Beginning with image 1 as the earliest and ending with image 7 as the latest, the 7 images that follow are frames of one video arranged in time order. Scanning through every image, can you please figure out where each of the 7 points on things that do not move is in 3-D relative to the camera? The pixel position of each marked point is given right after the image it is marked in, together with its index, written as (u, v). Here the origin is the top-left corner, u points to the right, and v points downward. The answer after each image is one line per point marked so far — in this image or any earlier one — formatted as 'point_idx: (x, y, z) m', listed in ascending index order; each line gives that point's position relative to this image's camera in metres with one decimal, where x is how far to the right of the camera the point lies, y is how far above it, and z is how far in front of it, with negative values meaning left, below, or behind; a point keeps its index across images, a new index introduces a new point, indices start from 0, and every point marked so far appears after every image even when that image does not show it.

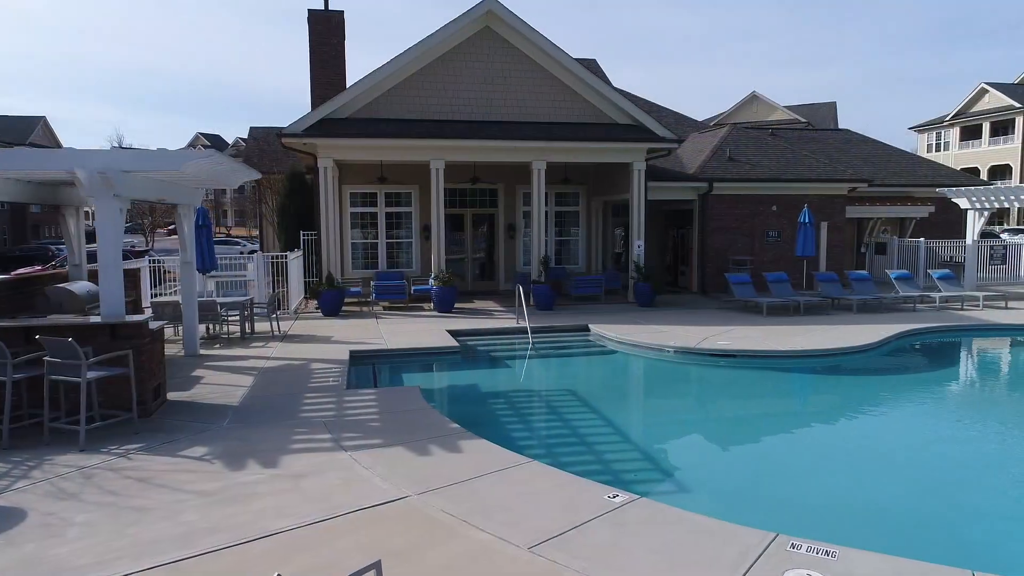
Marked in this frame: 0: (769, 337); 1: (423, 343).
0: (+4.6, -0.9, +12.8) m
1: (-1.5, -0.9, +11.8) m
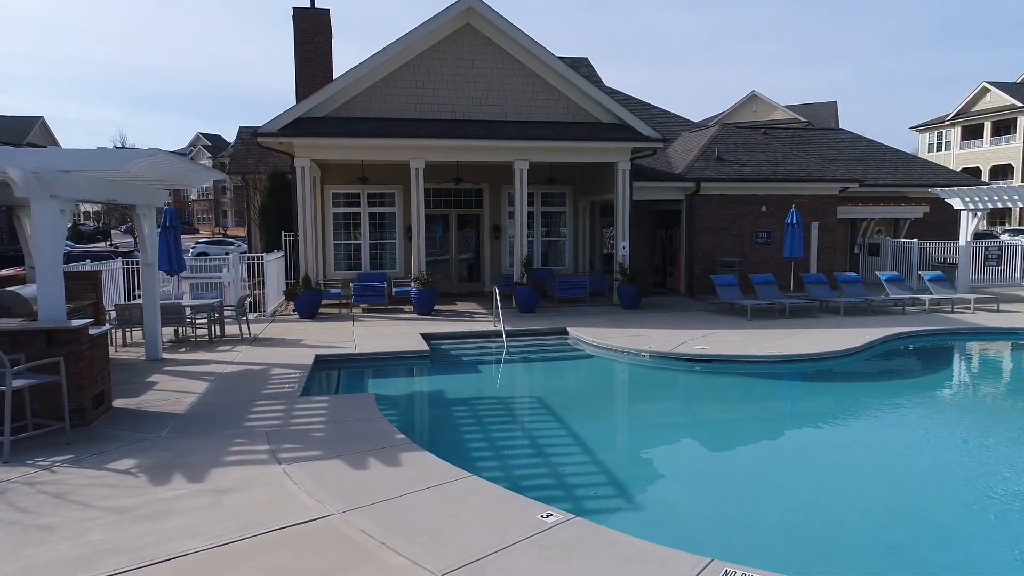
0: (+4.2, -0.9, +12.5) m
1: (-1.9, -1.0, +11.5) m
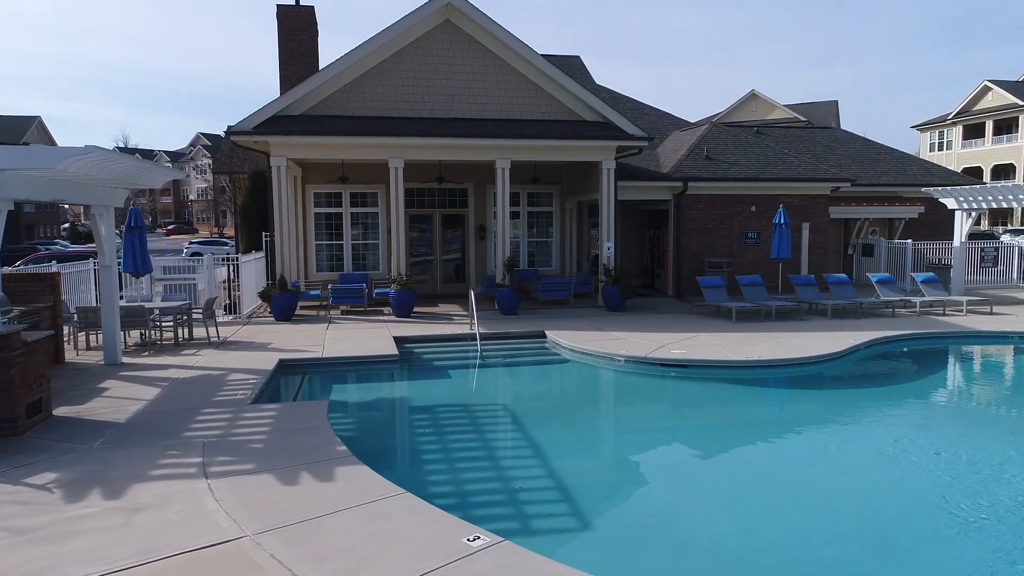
0: (+3.8, -1.0, +12.1) m
1: (-2.4, -1.0, +11.2) m
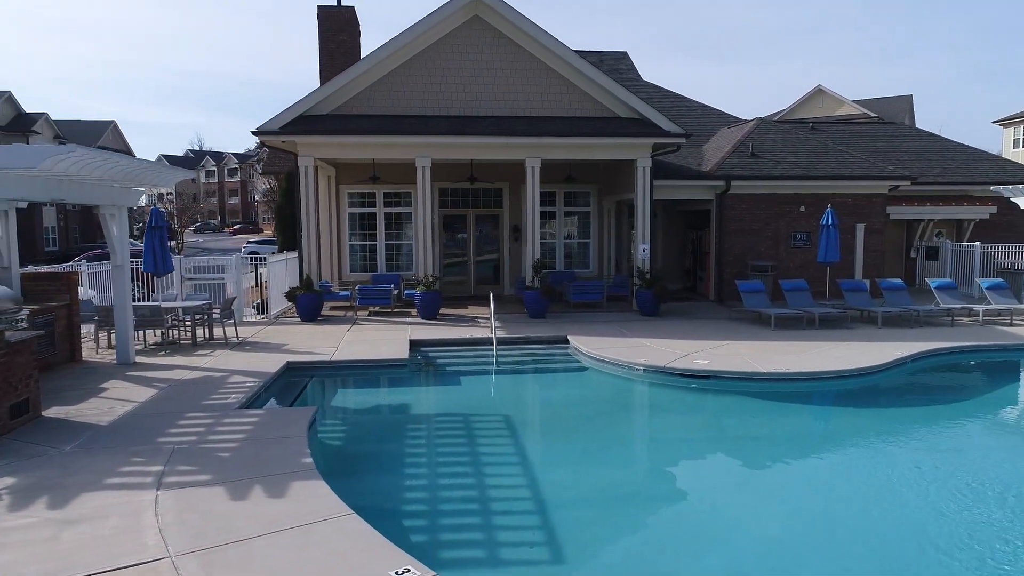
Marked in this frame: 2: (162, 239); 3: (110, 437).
0: (+4.1, -1.1, +11.3) m
1: (-2.1, -1.1, +10.9) m
2: (-5.8, +0.8, +11.6) m
3: (-3.7, -1.4, +6.6) m
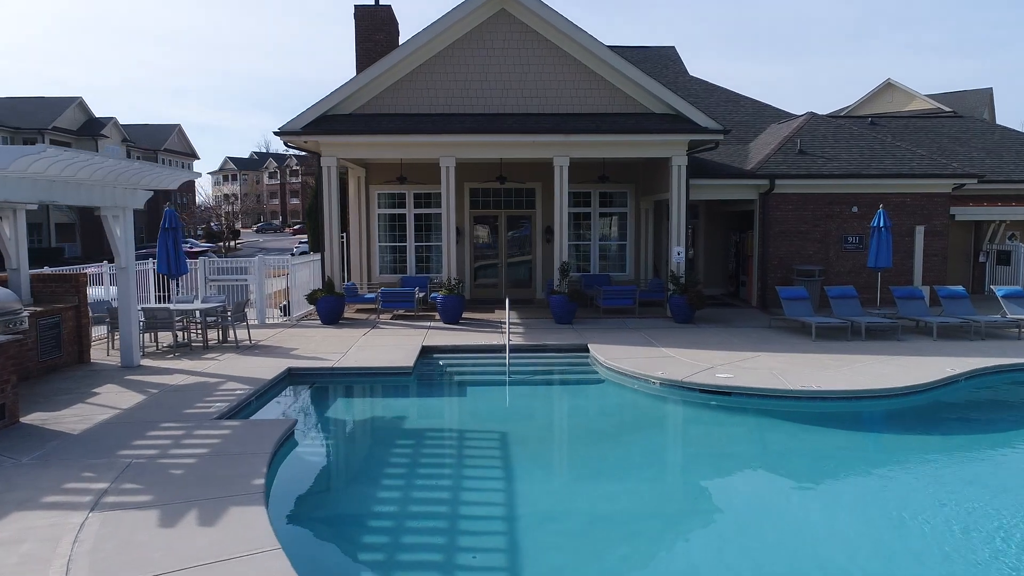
0: (+4.2, -1.2, +10.4) m
1: (-2.0, -1.1, +10.5) m
2: (-5.5, +0.8, +11.5) m
3: (-3.9, -1.4, +6.3) m
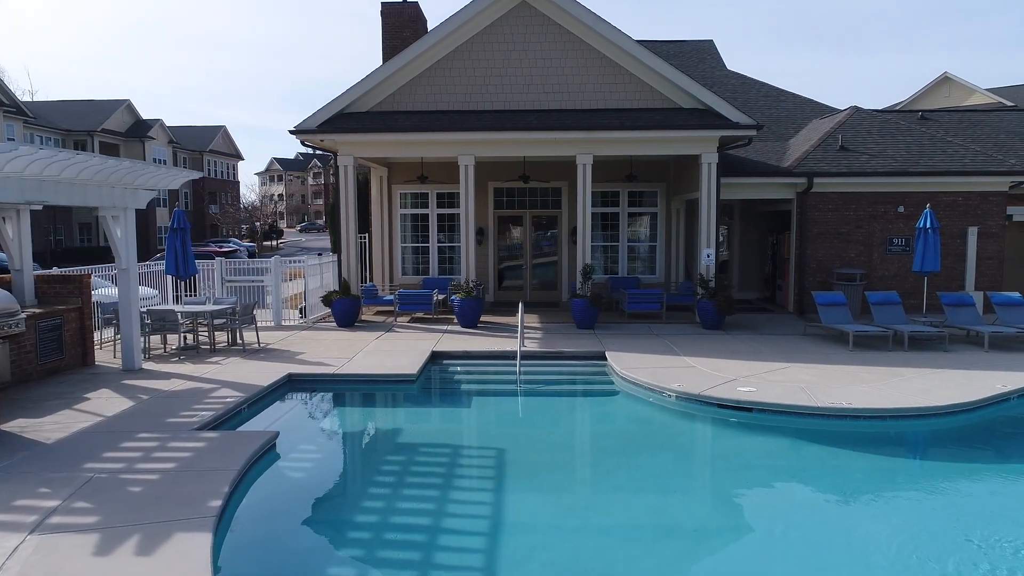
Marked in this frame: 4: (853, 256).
0: (+4.4, -1.3, +9.6) m
1: (-1.8, -1.2, +10.1) m
2: (-5.3, +0.8, +11.3) m
3: (-4.0, -1.5, +6.0) m
4: (+7.2, +0.7, +14.9) m
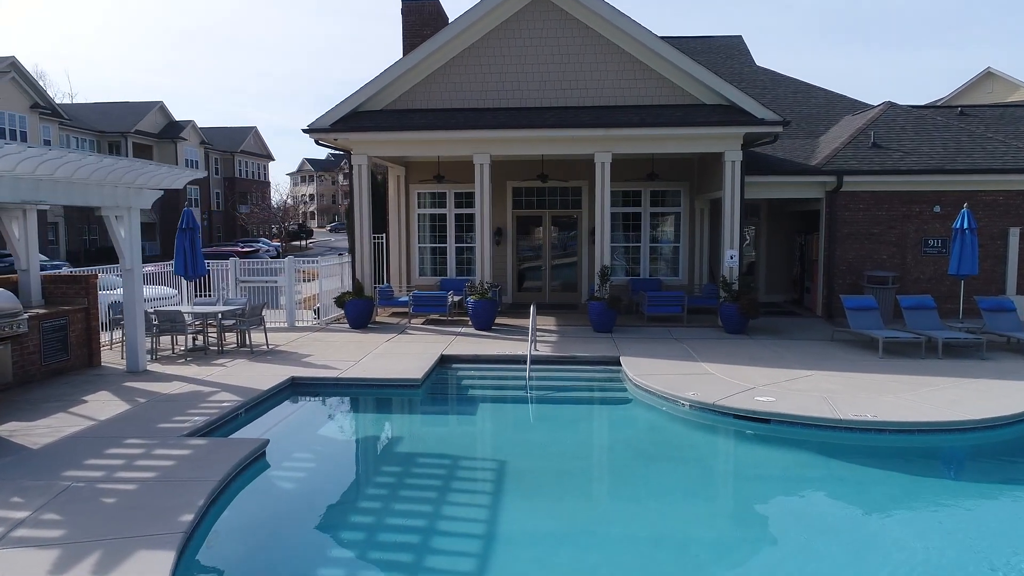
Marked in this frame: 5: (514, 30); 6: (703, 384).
0: (+4.5, -1.3, +9.1) m
1: (-1.7, -1.2, +9.9) m
2: (-5.1, +0.8, +11.2) m
3: (-4.1, -1.5, +5.9) m
4: (+7.5, +0.6, +14.2) m
5: (+0.1, +5.1, +13.9) m
6: (+2.6, -1.3, +9.5) m
